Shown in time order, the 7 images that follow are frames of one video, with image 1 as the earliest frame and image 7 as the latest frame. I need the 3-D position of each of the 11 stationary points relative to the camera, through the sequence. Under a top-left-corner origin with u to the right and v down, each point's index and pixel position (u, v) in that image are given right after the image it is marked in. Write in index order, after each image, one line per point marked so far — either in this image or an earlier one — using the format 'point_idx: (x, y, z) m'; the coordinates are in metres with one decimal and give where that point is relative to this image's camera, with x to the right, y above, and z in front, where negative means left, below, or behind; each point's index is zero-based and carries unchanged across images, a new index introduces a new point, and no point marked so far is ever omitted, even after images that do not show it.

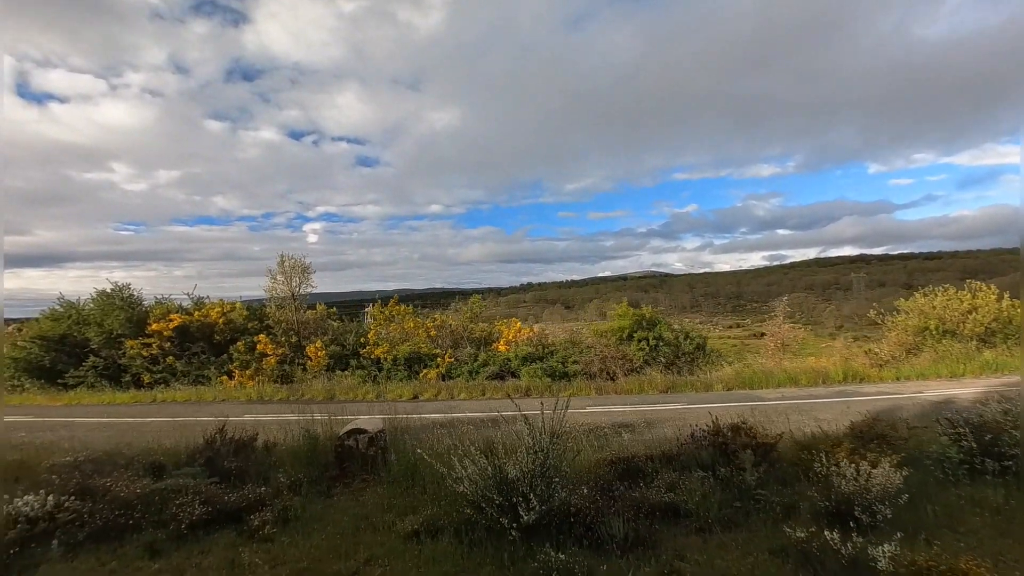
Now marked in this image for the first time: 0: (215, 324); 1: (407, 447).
0: (-12.3, -1.5, +19.5) m
1: (-1.4, -2.2, +6.5) m
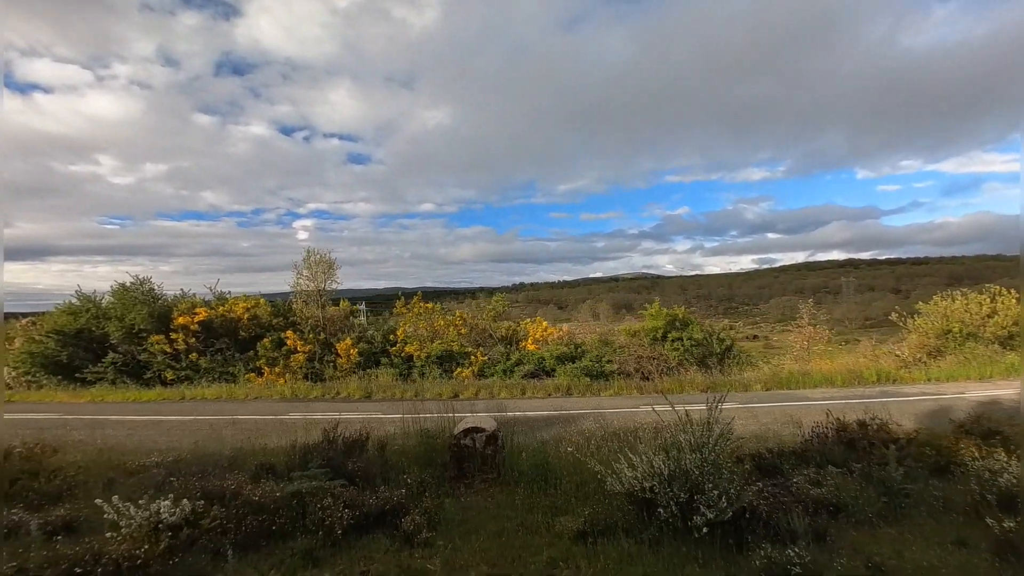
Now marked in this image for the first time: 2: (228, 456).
0: (-11.0, -1.3, +19.0) m
1: (+0.2, -2.1, +6.3) m
2: (-3.8, -2.3, +6.4) m
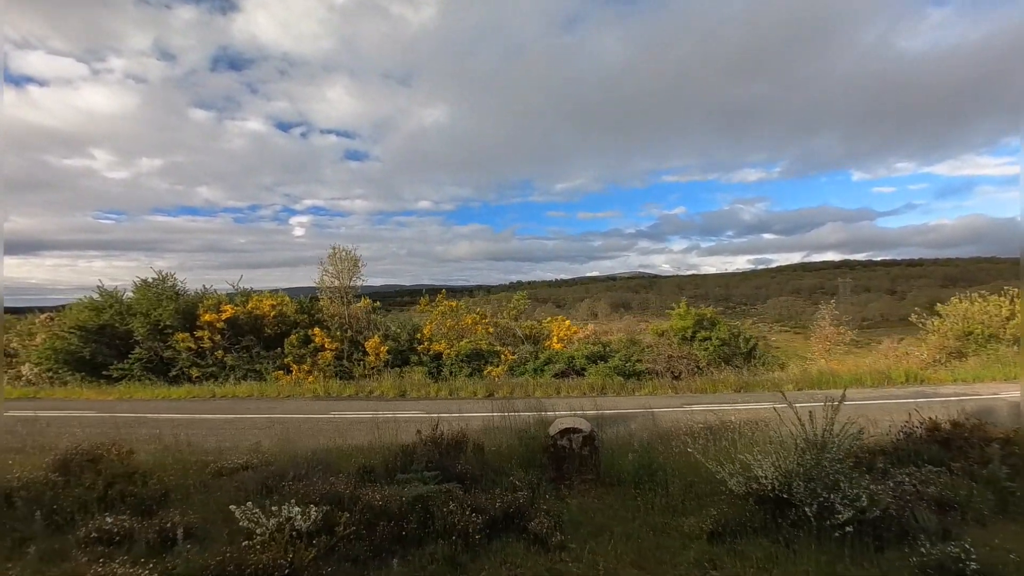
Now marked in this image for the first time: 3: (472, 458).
0: (-9.9, -1.2, +18.9) m
1: (+1.4, -2.1, +6.2) m
2: (-2.6, -2.2, +6.3) m
3: (-0.4, -2.1, +5.8) m
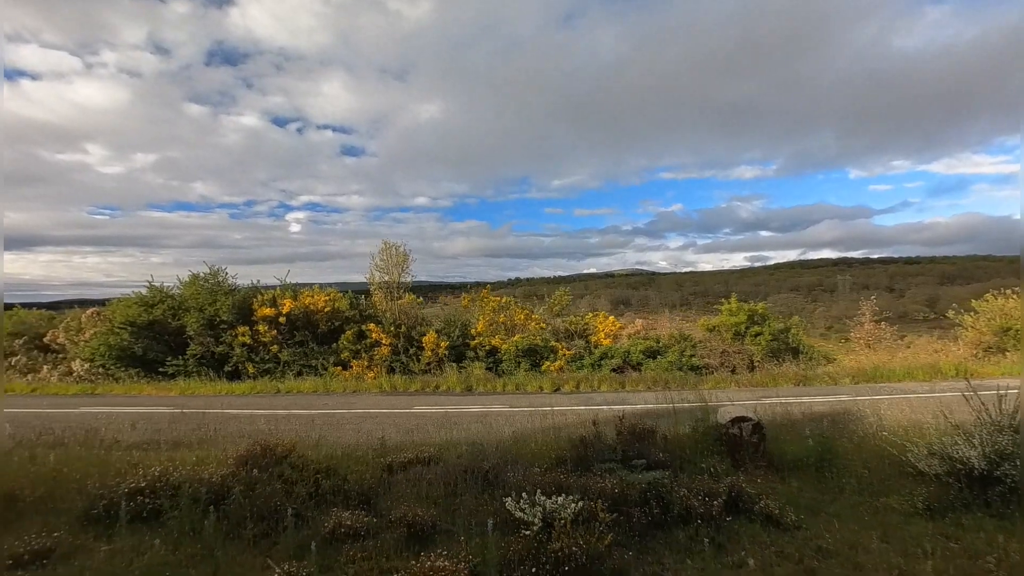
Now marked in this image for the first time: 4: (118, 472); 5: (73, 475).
0: (-7.7, -1.0, +18.9) m
1: (+3.7, -2.0, +6.4) m
2: (-0.3, -2.2, +6.4) m
3: (+1.8, -2.0, +5.9) m
4: (-4.9, -2.3, +5.6) m
5: (-5.5, -2.3, +5.6) m
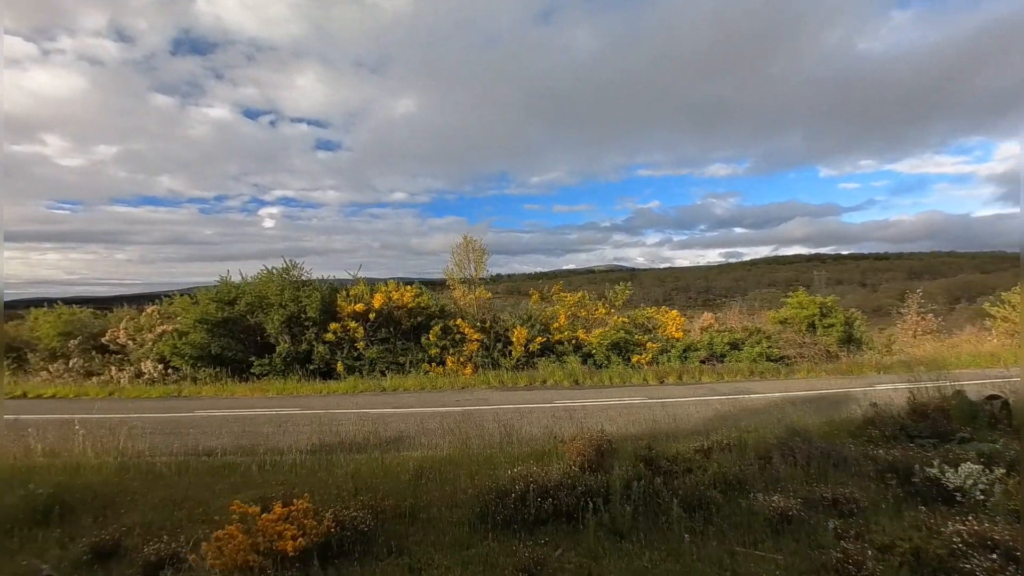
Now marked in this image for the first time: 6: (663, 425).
0: (-4.3, -0.8, +18.8) m
1: (+7.7, -1.9, +6.9) m
2: (+3.7, -2.0, +6.7) m
3: (+5.9, -1.8, +6.3) m
4: (-0.9, -2.2, +5.7) m
5: (-1.4, -2.2, +5.6) m
6: (+2.6, -2.4, +8.1) m
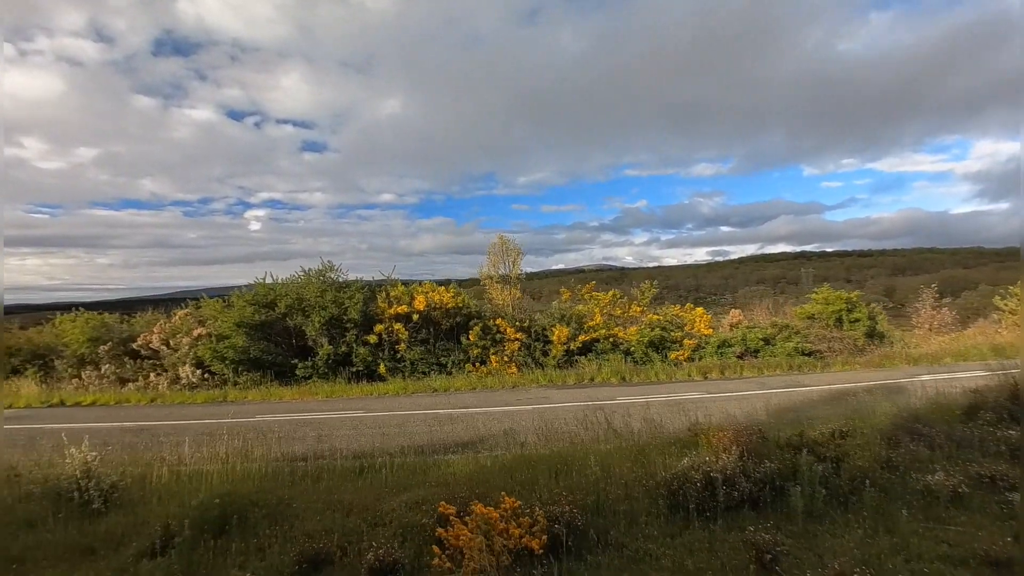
0: (-2.8, -0.8, +18.9) m
1: (+9.6, -1.8, +7.3) m
2: (+5.6, -2.0, +7.0) m
3: (+7.8, -1.7, +6.7) m
4: (+1.0, -2.2, +5.9) m
5: (+0.5, -2.2, +5.8) m
6: (+4.4, -2.3, +8.4) m
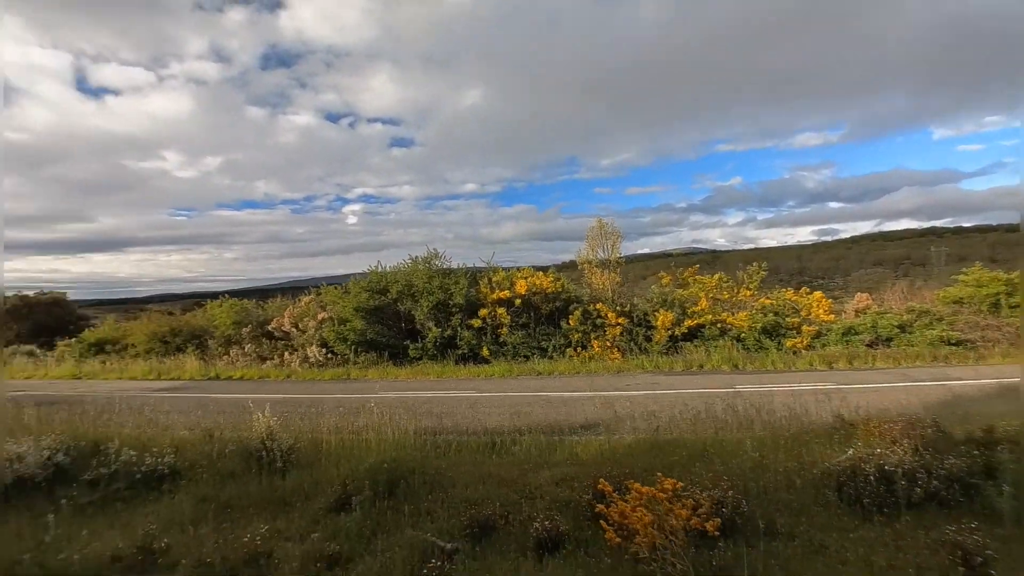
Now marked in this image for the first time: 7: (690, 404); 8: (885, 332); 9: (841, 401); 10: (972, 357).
0: (+1.2, -0.3, +19.2) m
1: (+11.4, -1.4, +5.6) m
2: (+7.5, -1.7, +6.0) m
3: (+9.6, -1.4, +5.3) m
4: (+2.8, -2.0, +5.7) m
5: (+2.2, -2.0, +5.7) m
6: (+6.5, -2.0, +7.6) m
7: (+3.7, -2.3, +9.6) m
8: (+13.6, -1.6, +17.2) m
9: (+6.3, -2.1, +8.8) m
10: (+14.8, -2.2, +15.0) m
